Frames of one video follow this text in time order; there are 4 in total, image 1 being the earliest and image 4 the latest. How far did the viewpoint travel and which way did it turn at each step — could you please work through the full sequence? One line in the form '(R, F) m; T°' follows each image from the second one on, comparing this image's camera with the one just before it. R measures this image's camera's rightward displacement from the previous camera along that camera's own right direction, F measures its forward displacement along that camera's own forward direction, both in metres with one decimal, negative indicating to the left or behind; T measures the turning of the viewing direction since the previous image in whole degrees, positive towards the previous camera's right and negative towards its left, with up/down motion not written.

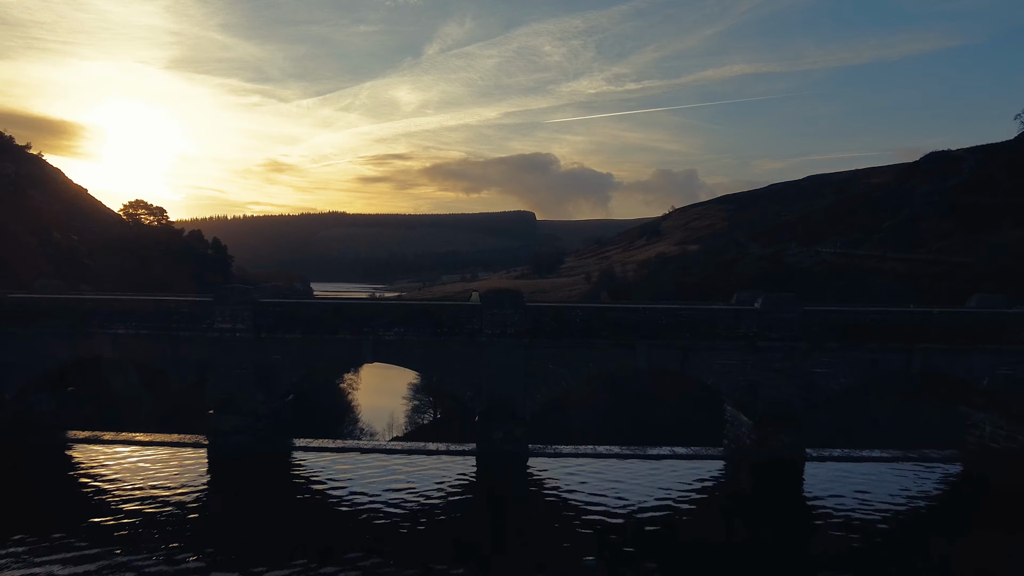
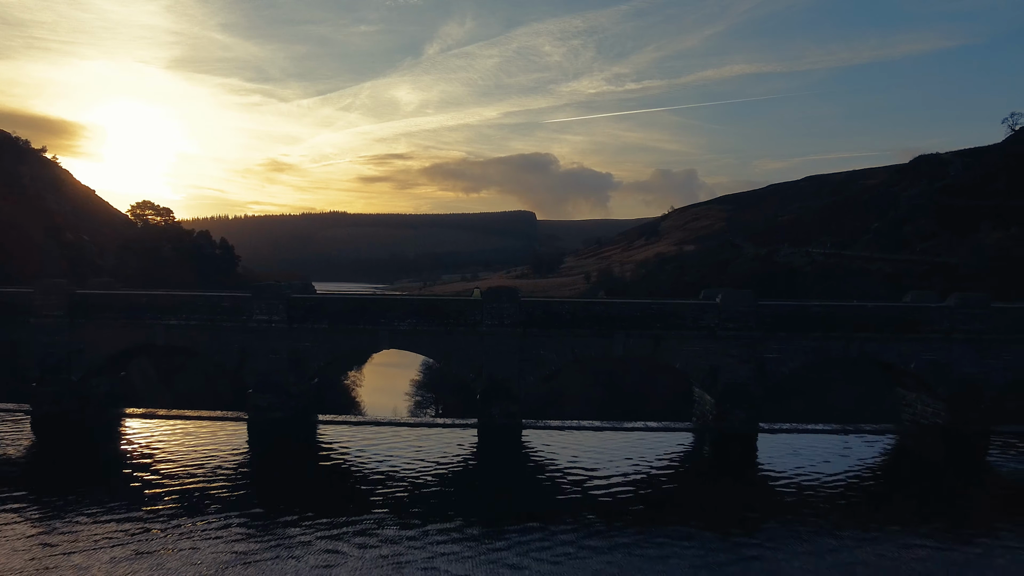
(+0.1, -4.0) m; 0°
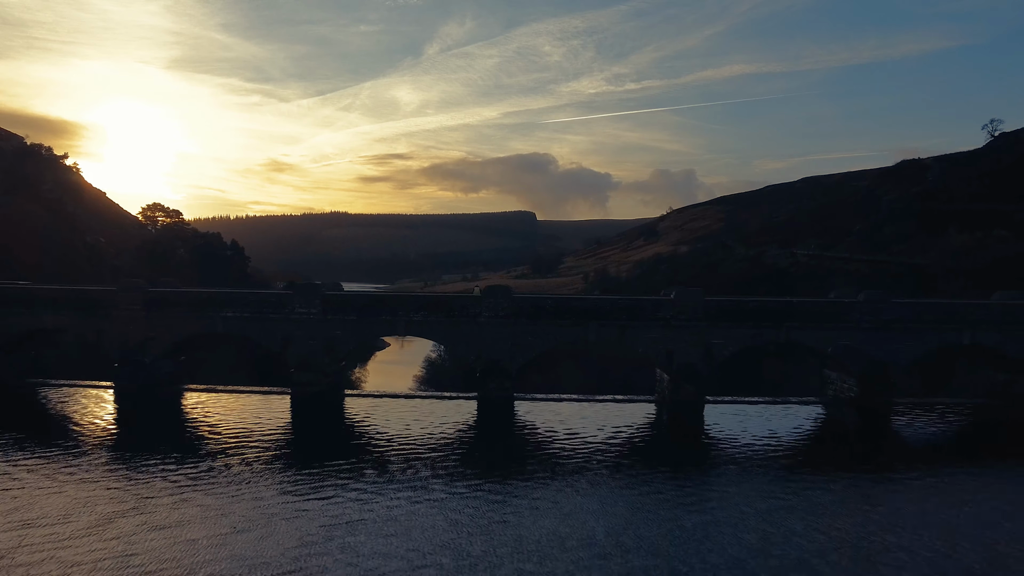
(+0.3, -6.4) m; 0°
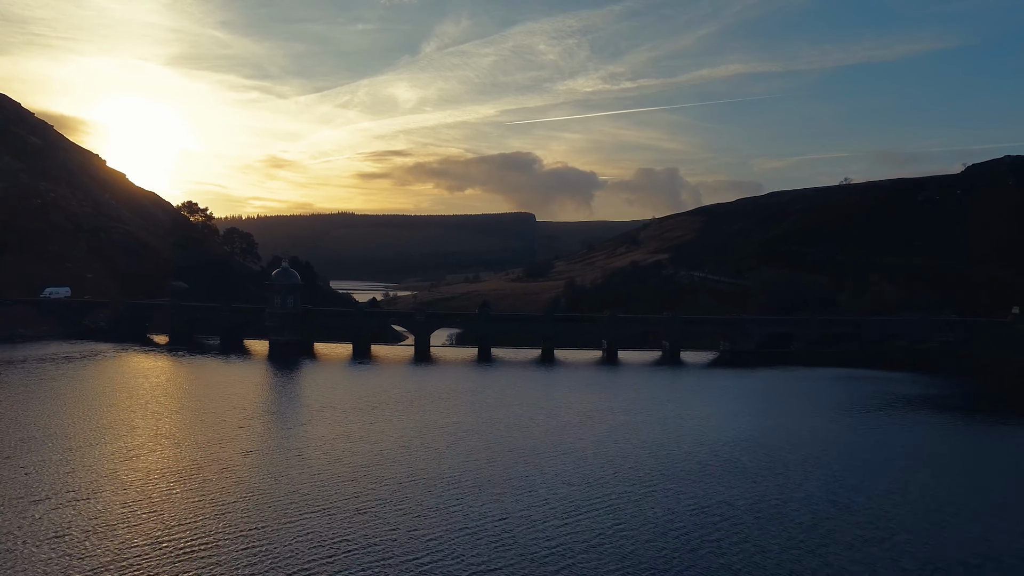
(+2.4, -65.6) m; 0°
